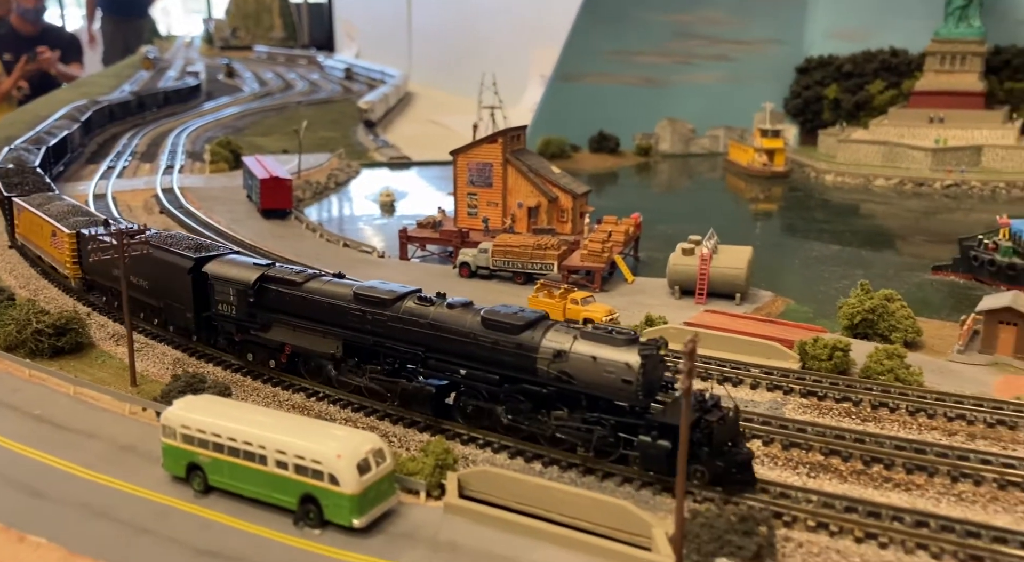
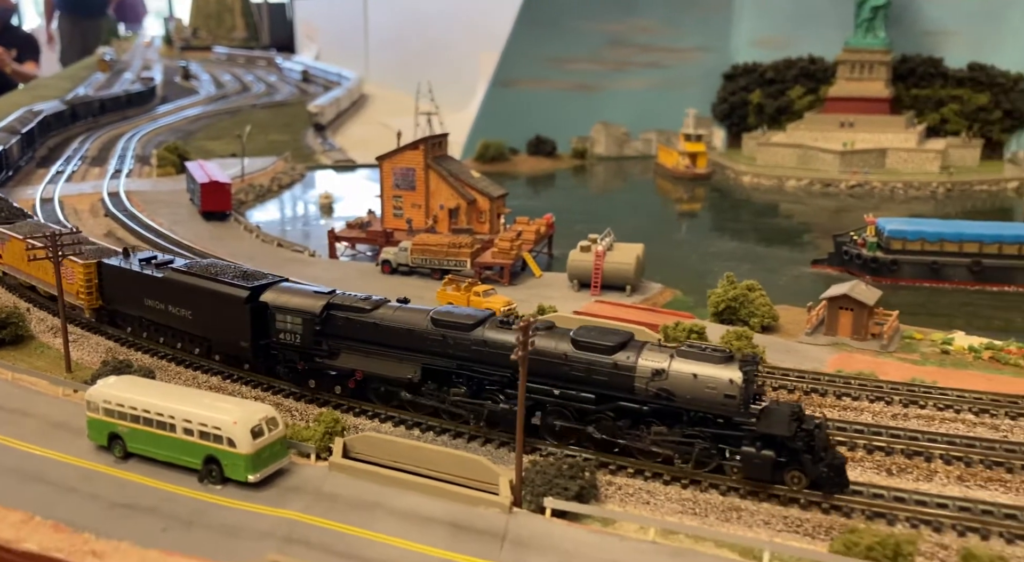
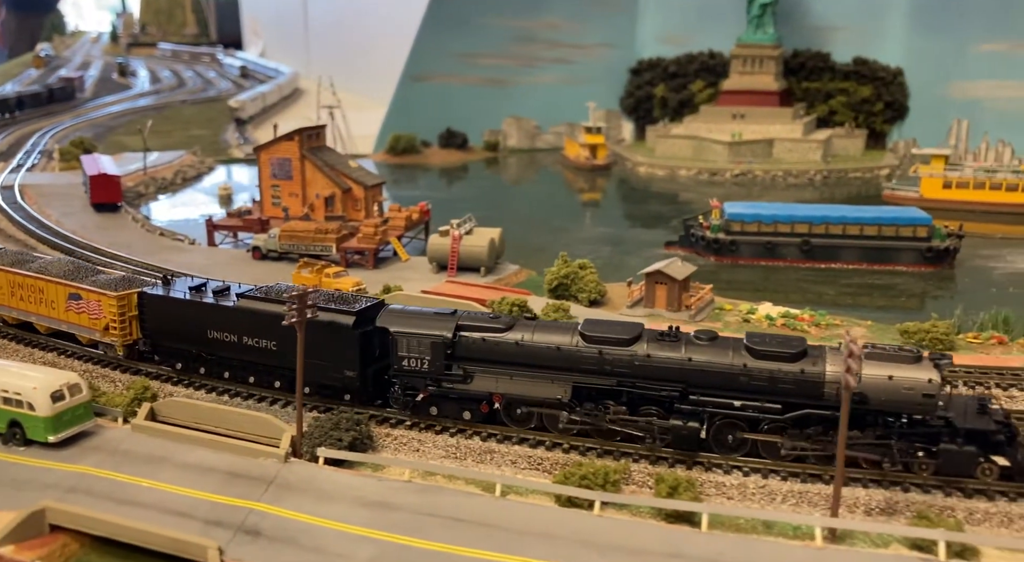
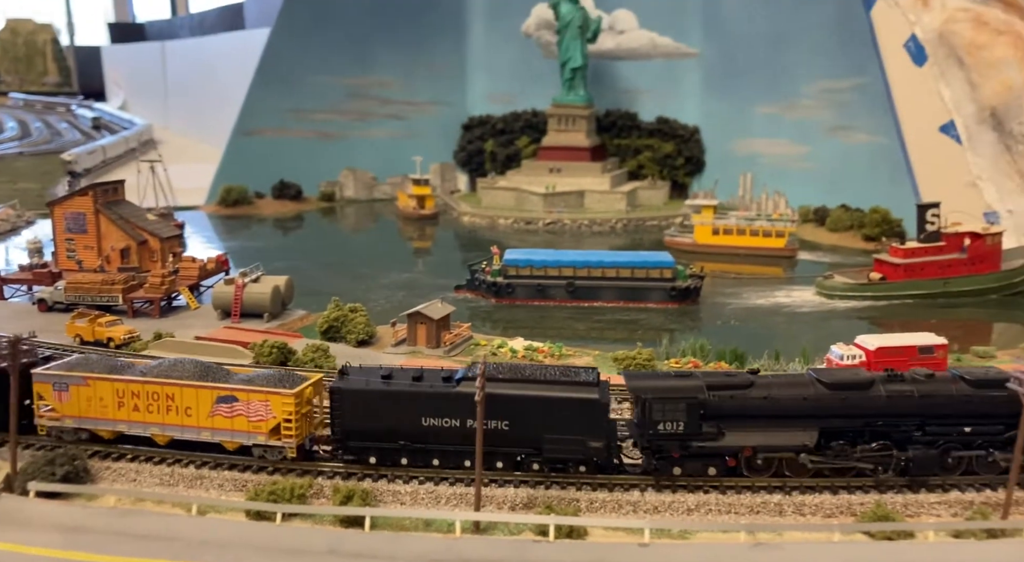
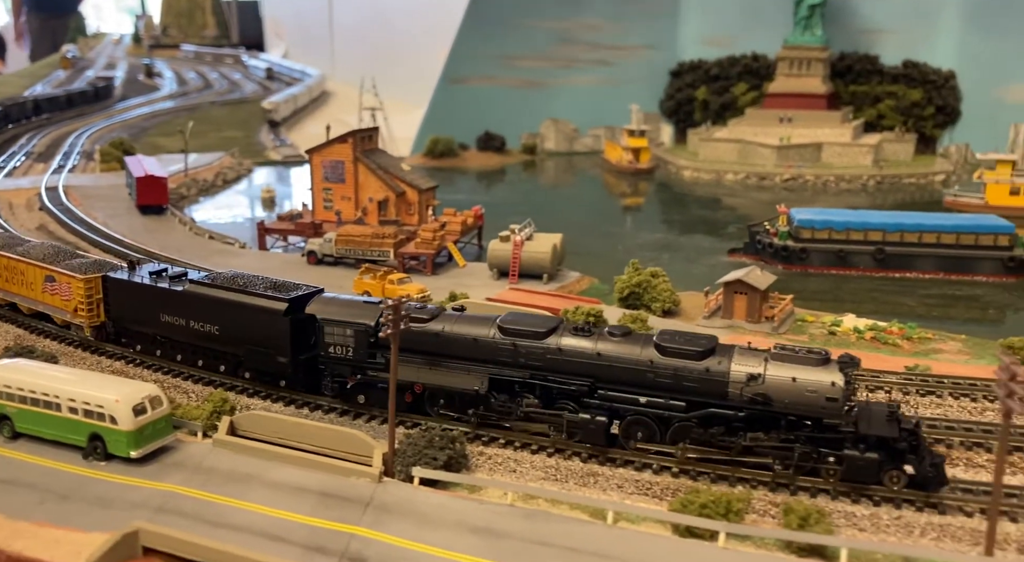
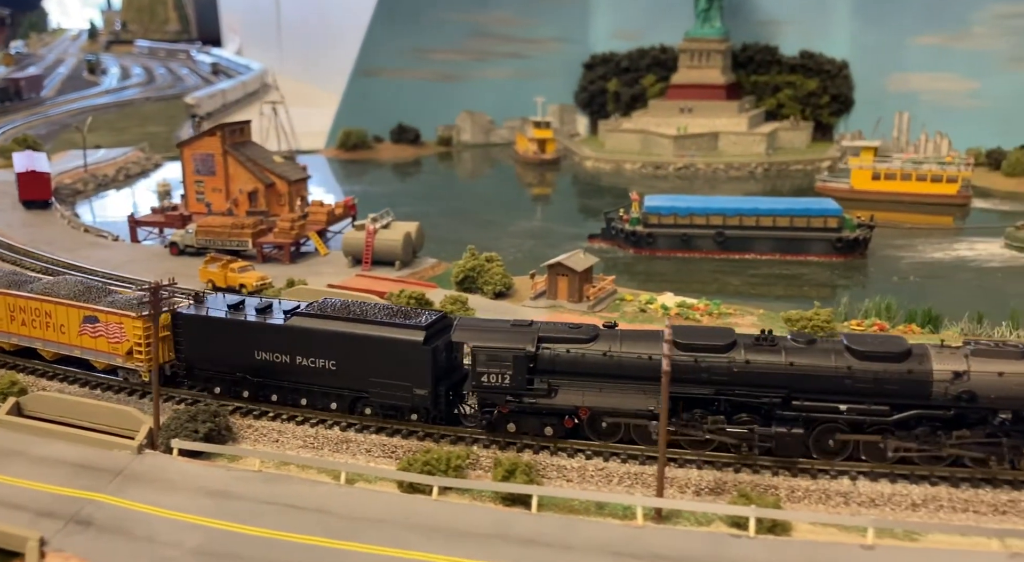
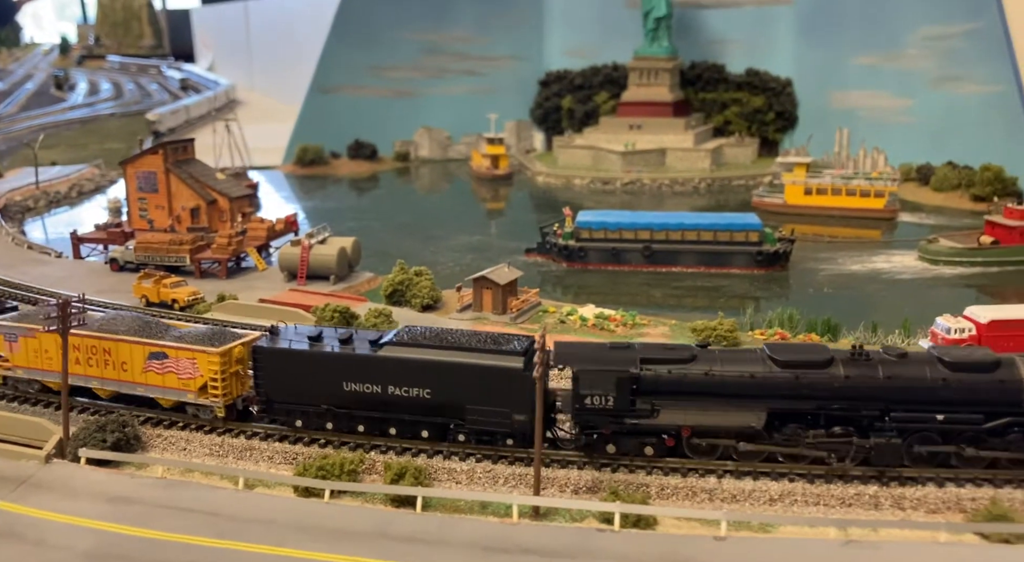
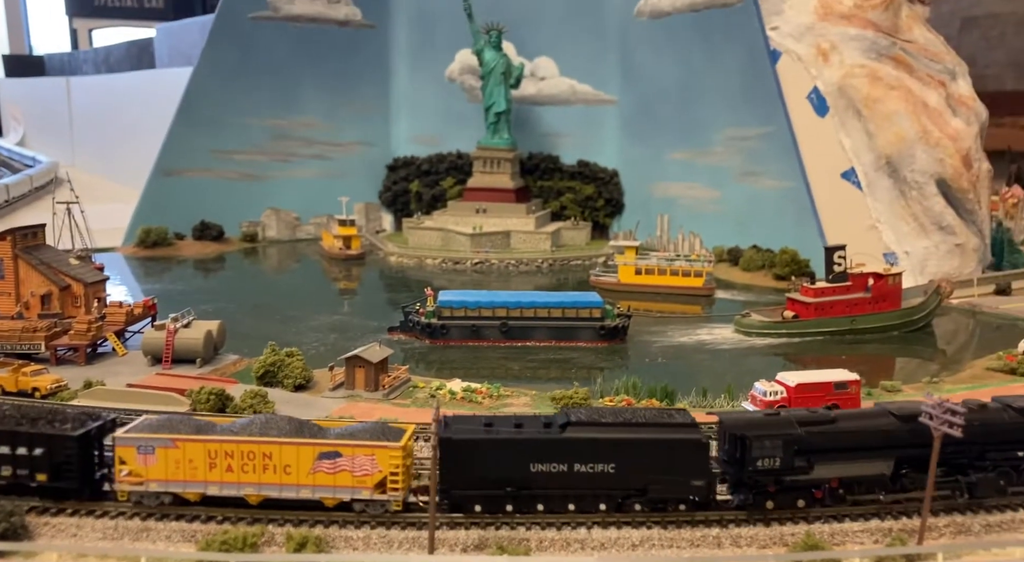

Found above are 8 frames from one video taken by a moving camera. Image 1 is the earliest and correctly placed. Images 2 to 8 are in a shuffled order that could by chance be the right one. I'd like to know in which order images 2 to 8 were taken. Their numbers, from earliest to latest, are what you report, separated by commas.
2, 5, 3, 6, 7, 4, 8
